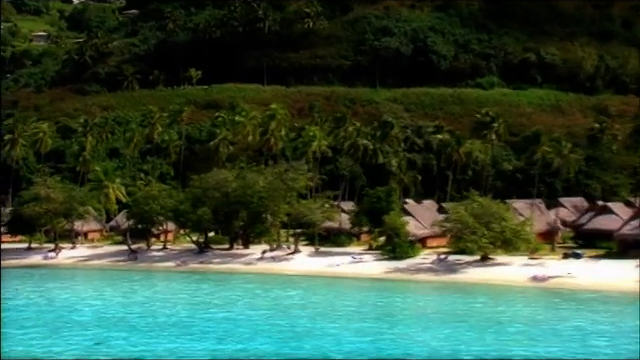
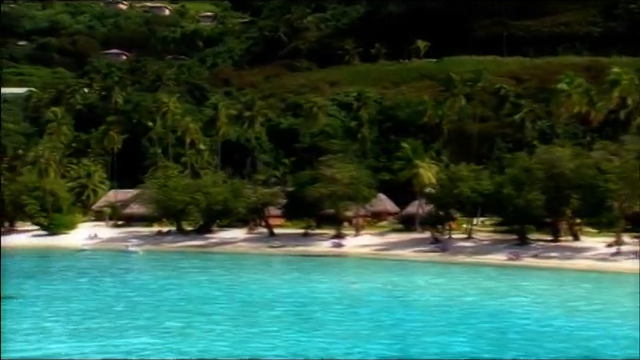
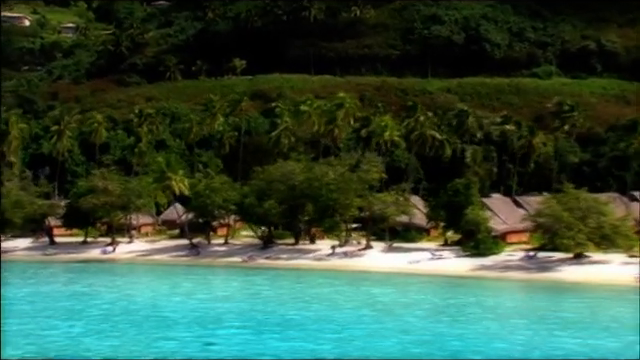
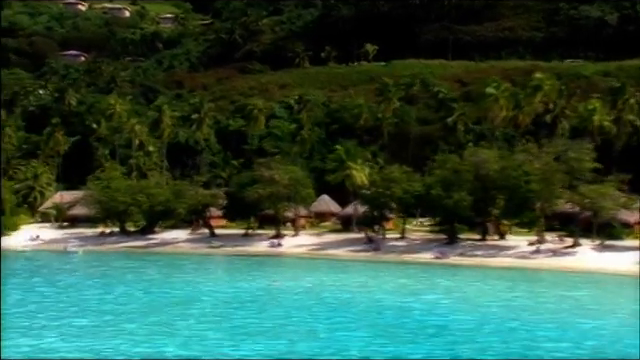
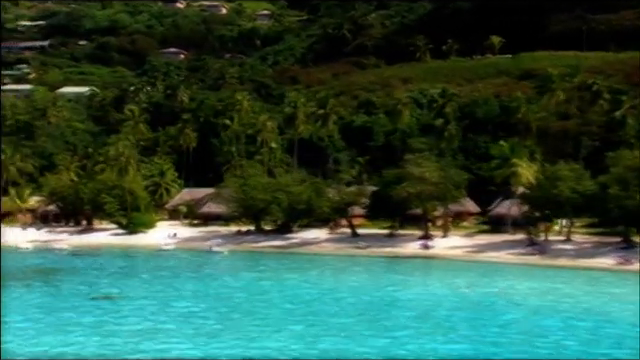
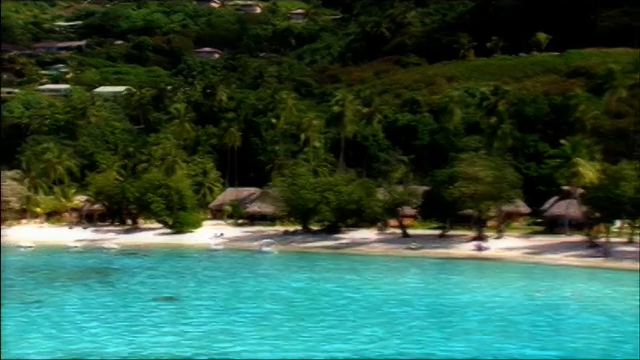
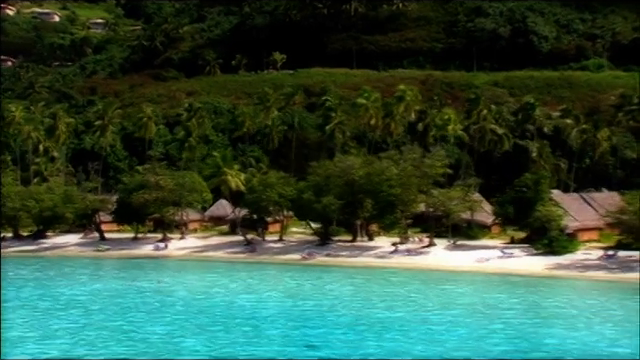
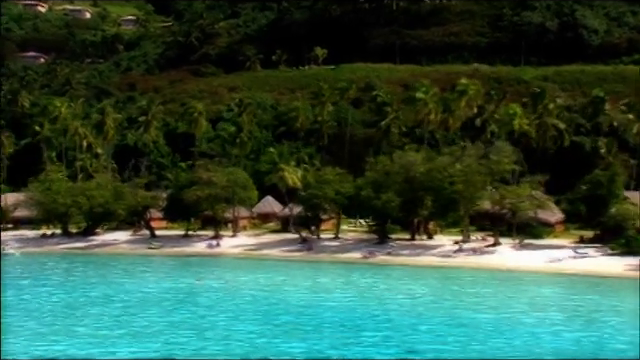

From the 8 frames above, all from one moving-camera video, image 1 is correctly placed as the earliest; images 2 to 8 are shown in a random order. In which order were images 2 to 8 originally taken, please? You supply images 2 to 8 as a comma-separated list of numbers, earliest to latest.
3, 7, 8, 4, 2, 5, 6
